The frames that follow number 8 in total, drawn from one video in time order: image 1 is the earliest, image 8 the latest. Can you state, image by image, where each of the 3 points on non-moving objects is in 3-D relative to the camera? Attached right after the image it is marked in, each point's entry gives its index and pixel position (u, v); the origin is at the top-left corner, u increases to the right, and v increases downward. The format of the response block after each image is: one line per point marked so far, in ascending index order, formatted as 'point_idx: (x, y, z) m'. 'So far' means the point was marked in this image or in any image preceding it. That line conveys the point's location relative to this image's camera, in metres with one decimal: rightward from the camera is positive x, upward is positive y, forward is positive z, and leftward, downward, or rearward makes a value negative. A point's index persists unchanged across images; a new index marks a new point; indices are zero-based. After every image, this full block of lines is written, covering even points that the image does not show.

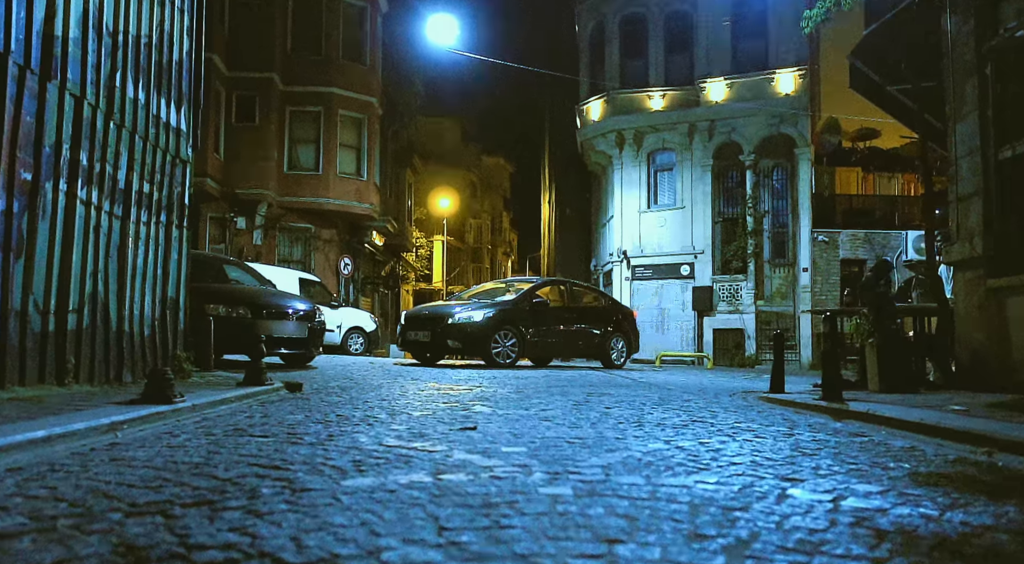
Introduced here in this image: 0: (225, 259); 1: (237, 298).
0: (-4.6, +0.4, +15.0) m
1: (-3.7, -0.2, +12.3) m
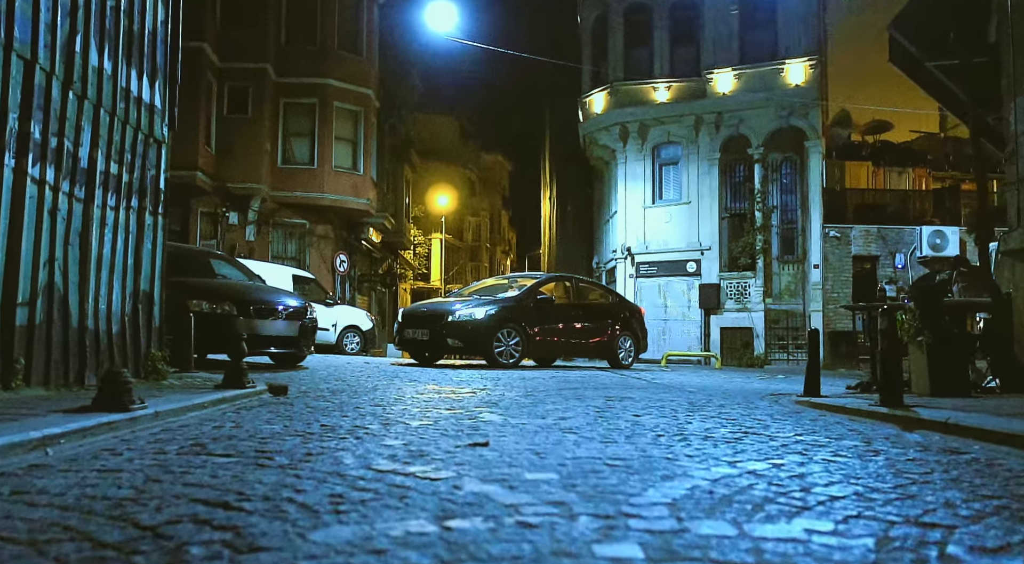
0: (-4.5, +0.4, +14.1) m
1: (-3.6, -0.1, +11.4) m
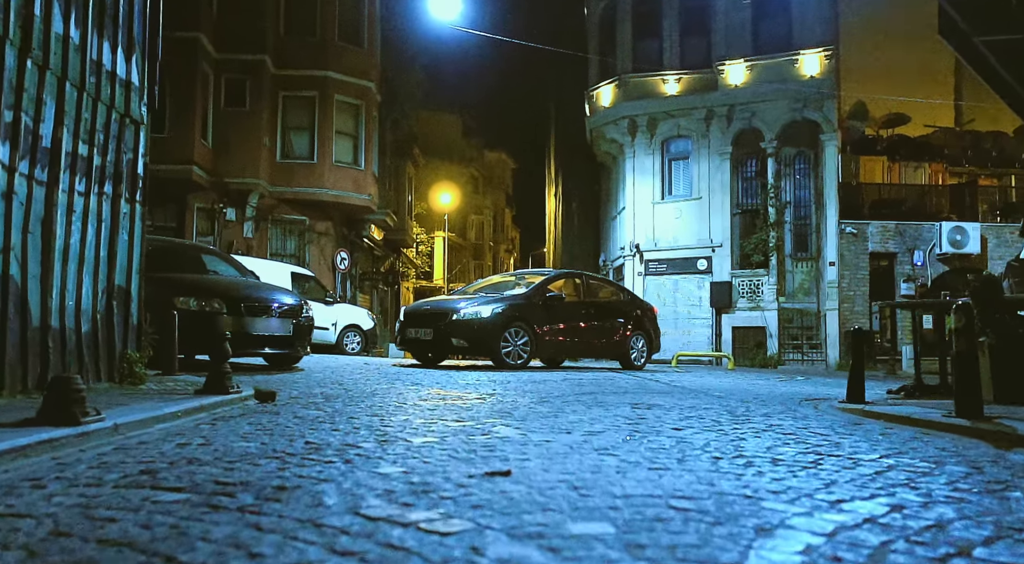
0: (-4.4, +0.5, +13.4) m
1: (-3.5, -0.1, +10.7) m
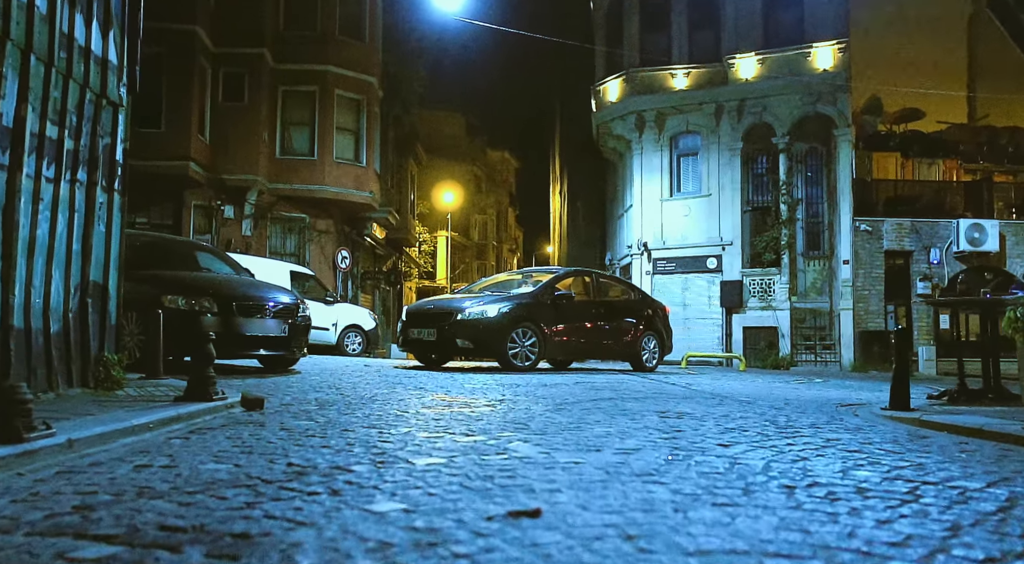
0: (-4.3, +0.5, +12.8) m
1: (-3.4, -0.1, +10.1) m
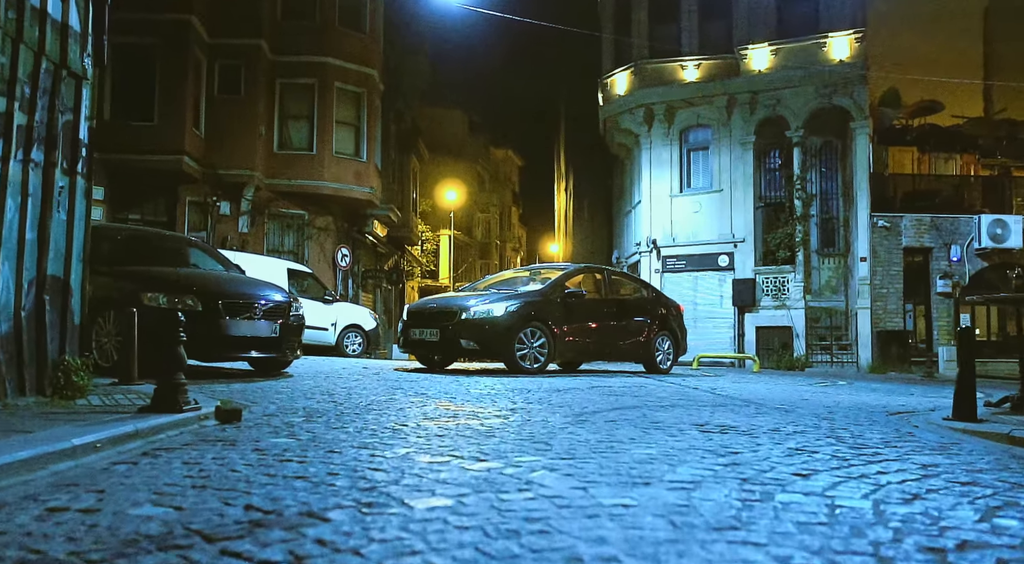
0: (-4.2, +0.5, +12.0) m
1: (-3.3, 0.0, +9.3) m
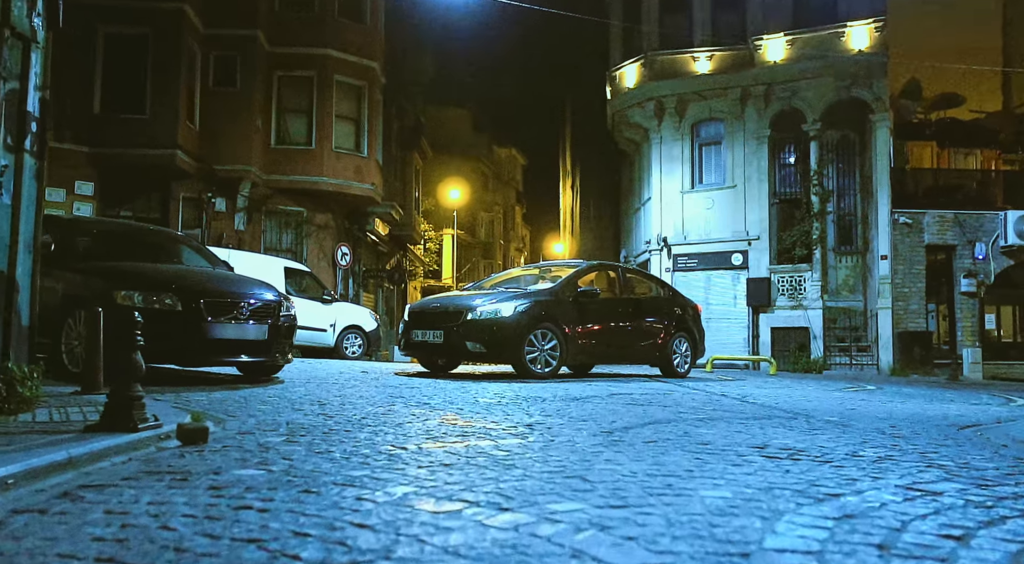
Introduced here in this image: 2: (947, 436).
0: (-4.1, +0.6, +11.1) m
1: (-3.2, 0.0, +8.4) m
2: (+2.5, -0.9, +5.4) m
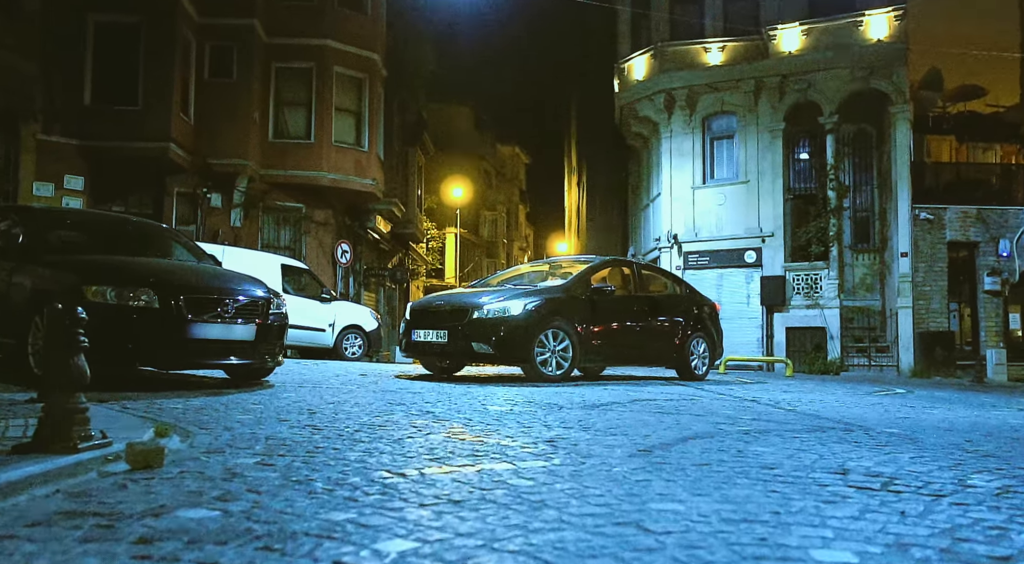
0: (-4.0, +0.6, +10.4) m
1: (-3.1, +0.1, +7.6) m
2: (+2.6, -0.9, +4.6) m
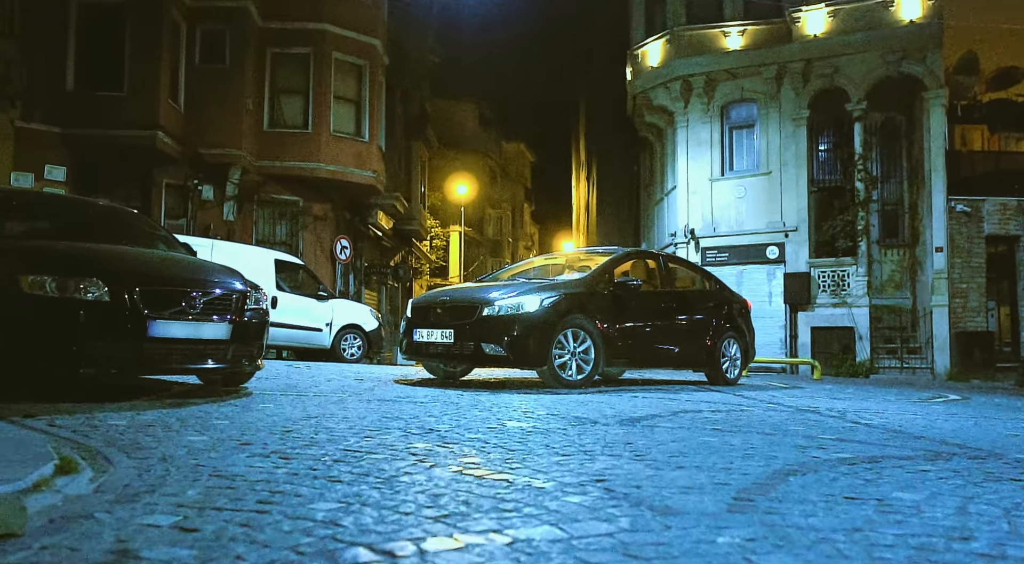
0: (-3.8, +0.7, +9.1) m
1: (-2.9, +0.1, +6.4) m
2: (+2.7, -0.8, +3.4) m
